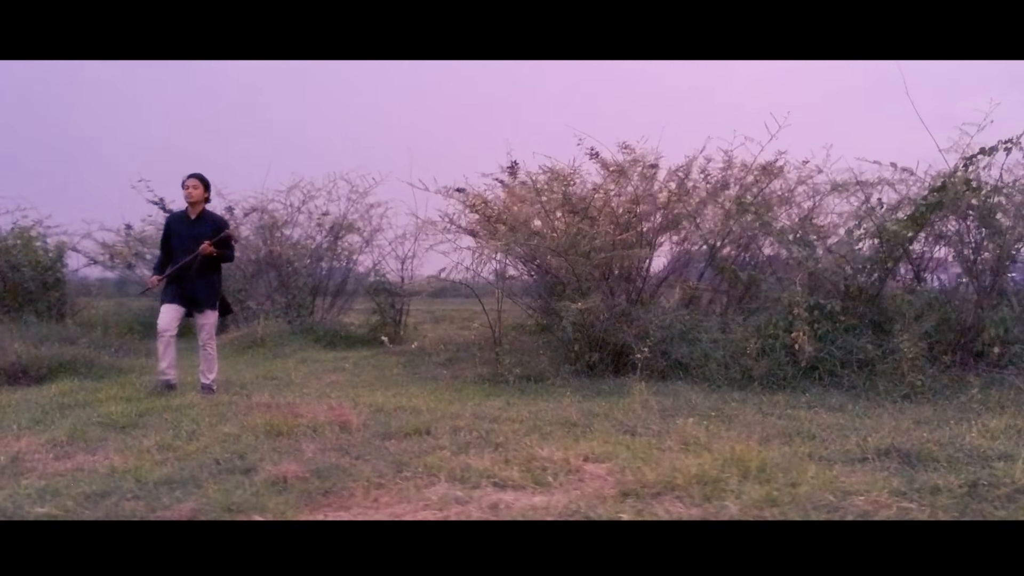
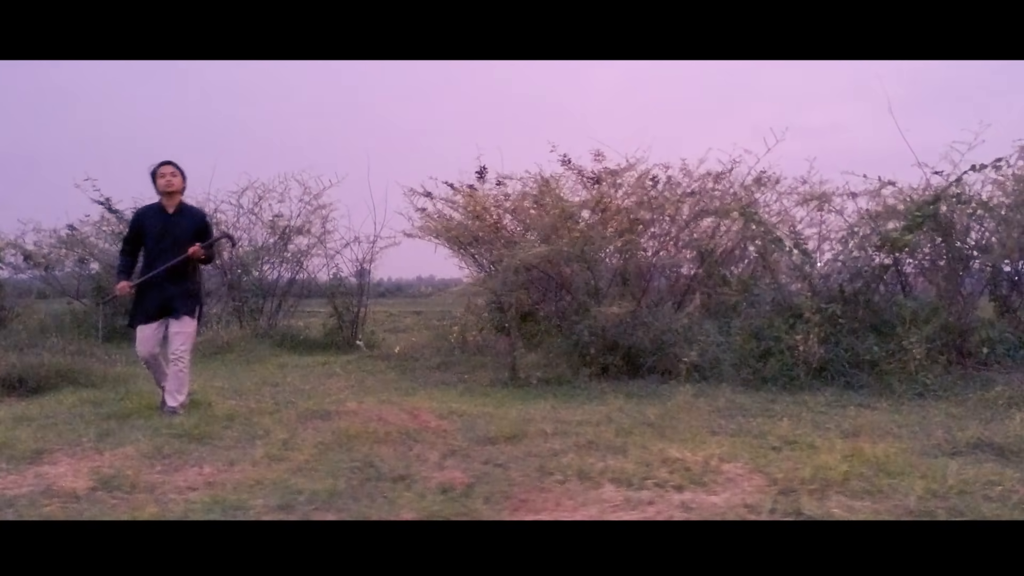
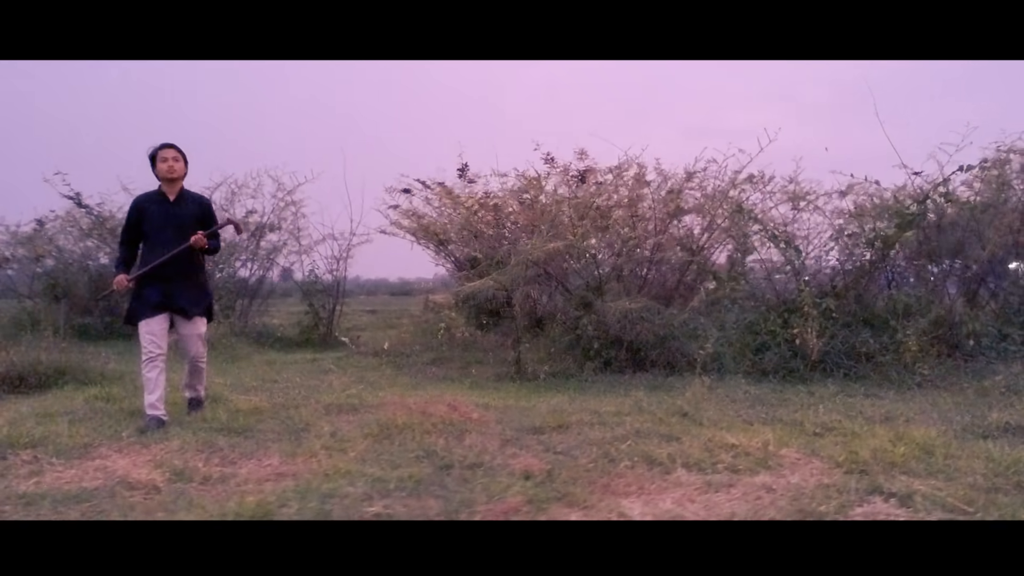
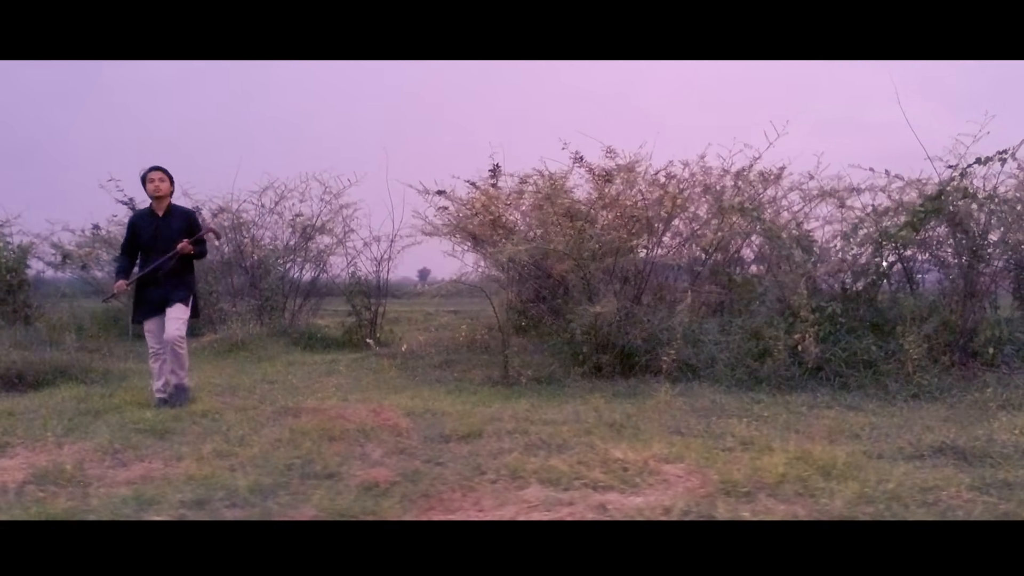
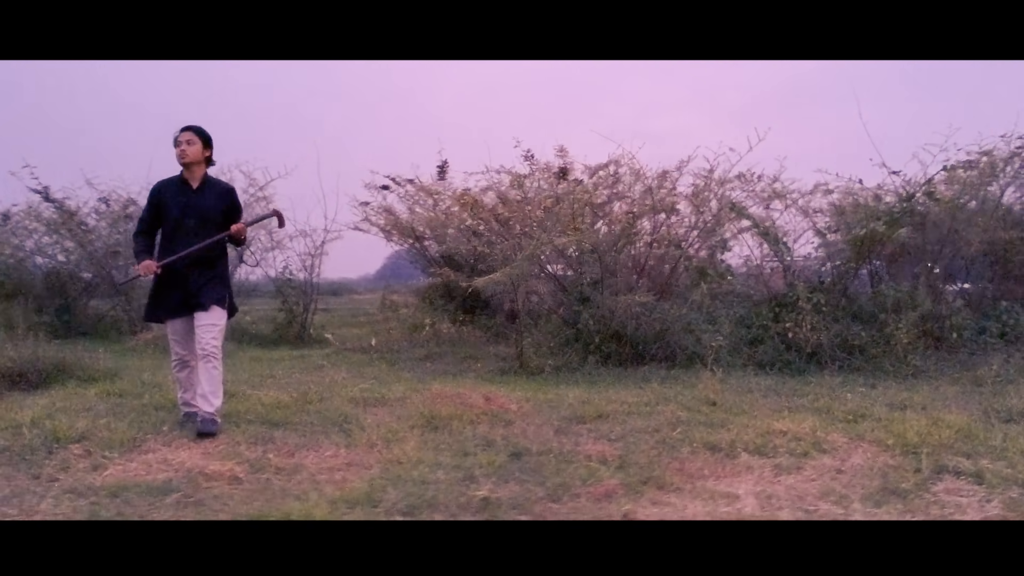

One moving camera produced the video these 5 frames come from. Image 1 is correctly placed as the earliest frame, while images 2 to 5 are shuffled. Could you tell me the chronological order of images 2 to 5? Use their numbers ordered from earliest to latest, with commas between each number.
4, 2, 3, 5
